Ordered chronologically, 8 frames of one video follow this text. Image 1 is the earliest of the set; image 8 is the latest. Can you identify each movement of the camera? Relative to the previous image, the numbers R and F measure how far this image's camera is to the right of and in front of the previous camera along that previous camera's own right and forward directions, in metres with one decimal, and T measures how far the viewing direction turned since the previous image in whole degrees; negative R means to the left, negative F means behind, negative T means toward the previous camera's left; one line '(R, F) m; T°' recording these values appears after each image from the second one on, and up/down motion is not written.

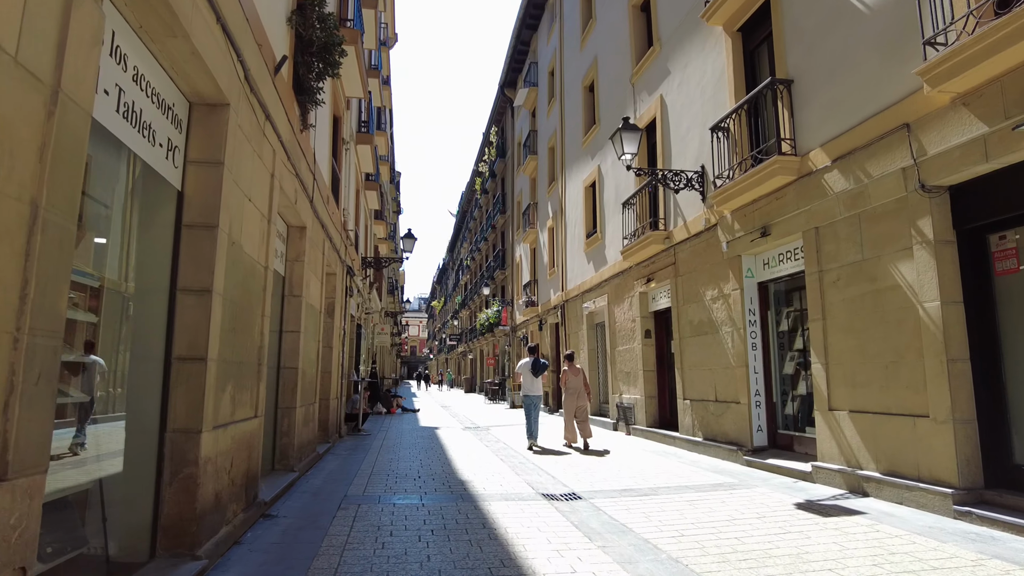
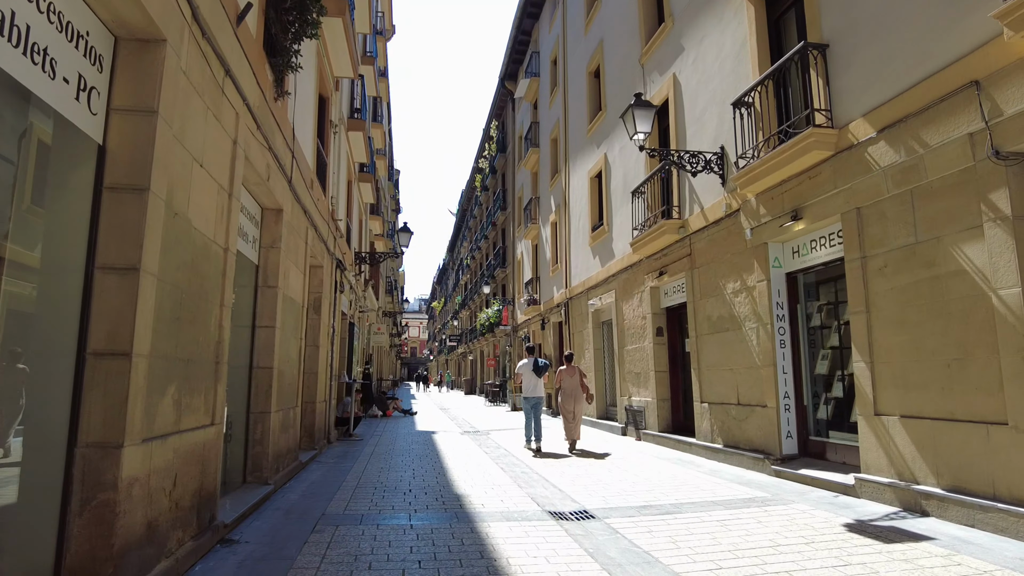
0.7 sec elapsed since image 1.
(0.0, +0.8) m; 0°
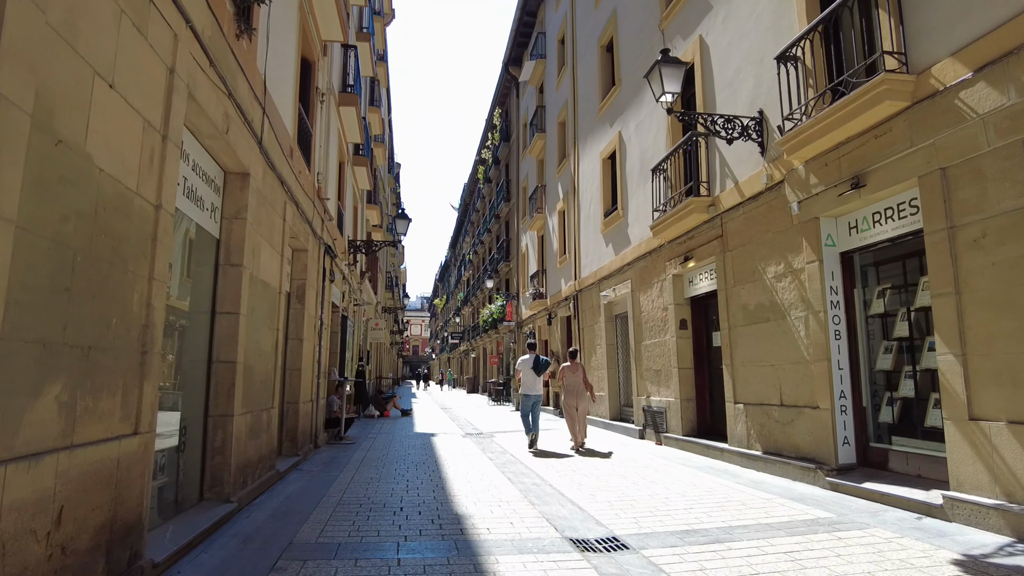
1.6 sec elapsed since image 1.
(-0.1, +1.0) m; 0°
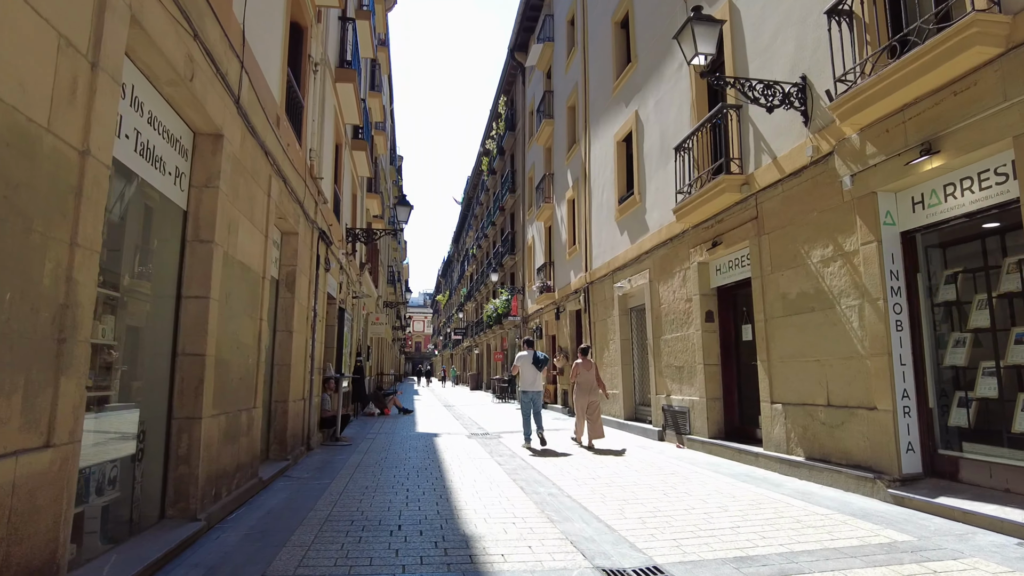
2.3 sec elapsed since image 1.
(-0.1, +0.8) m; 0°
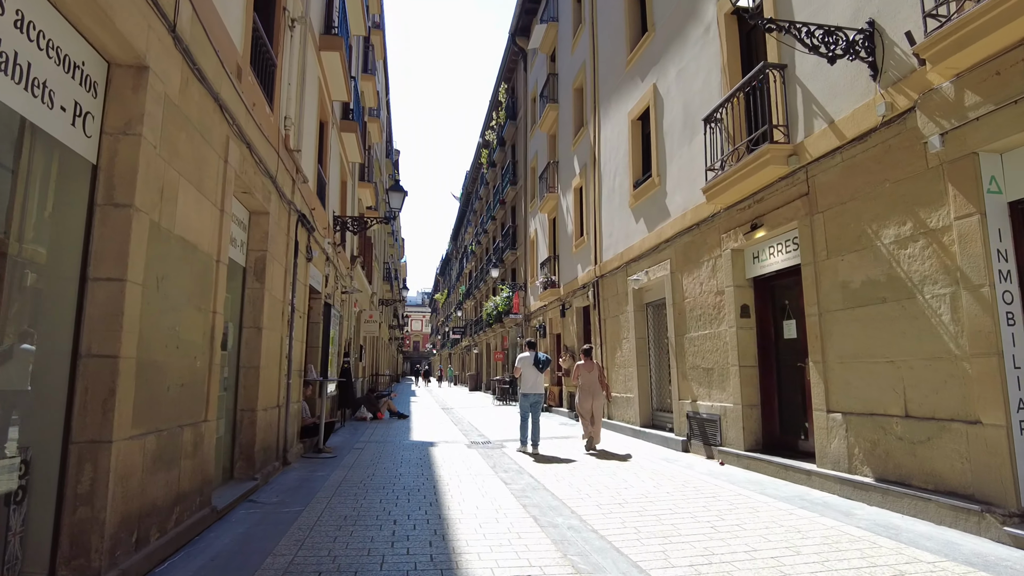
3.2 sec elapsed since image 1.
(-0.1, +1.1) m; 0°
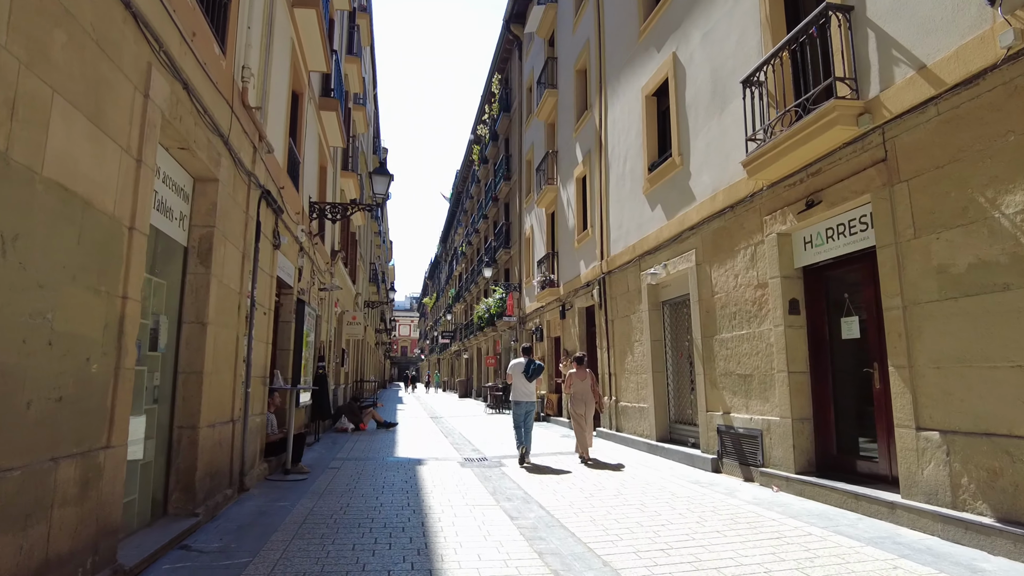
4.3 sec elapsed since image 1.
(-0.2, +1.3) m; +1°
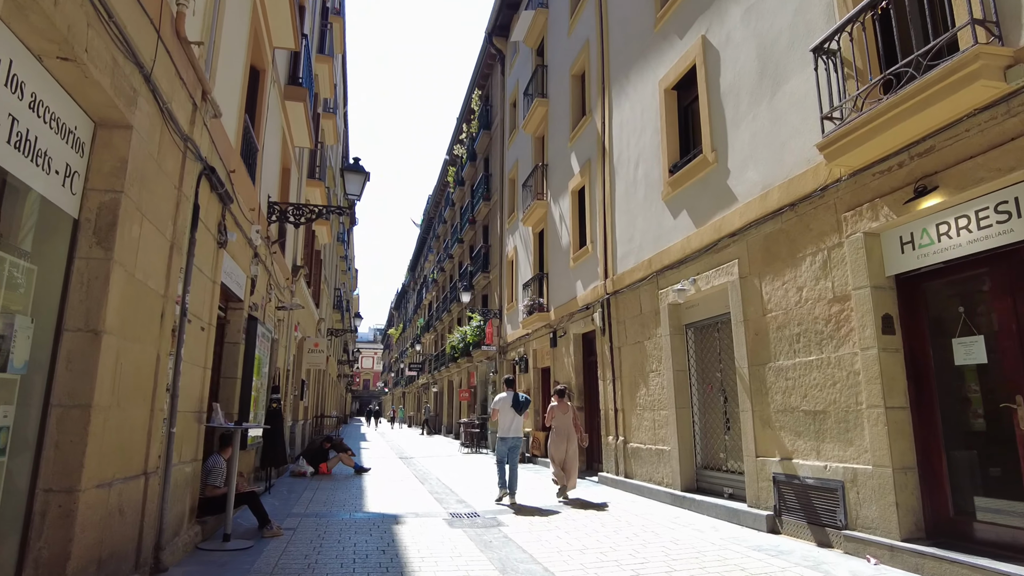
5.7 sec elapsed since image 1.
(-0.4, +1.5) m; +3°
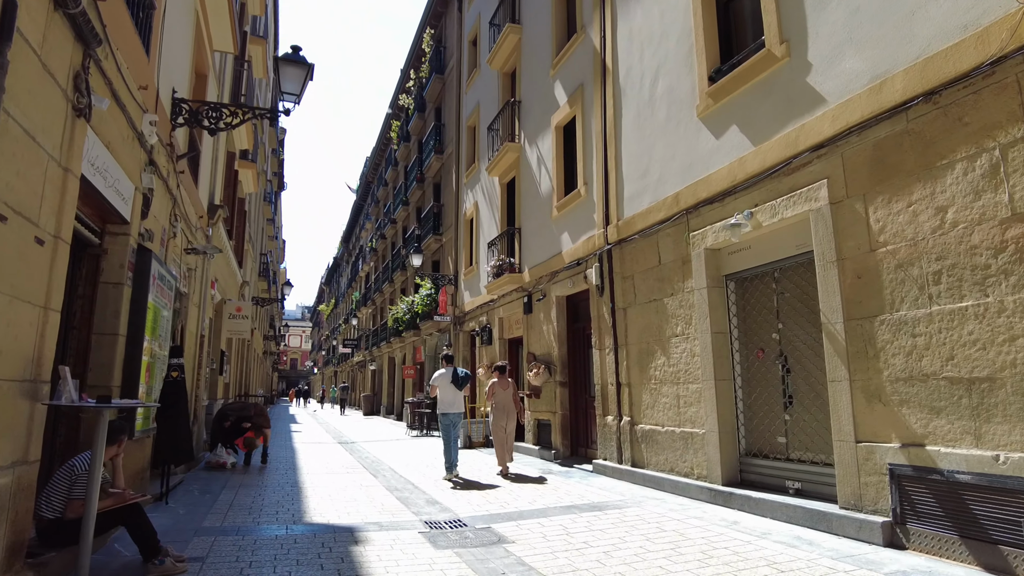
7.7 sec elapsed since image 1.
(-0.6, +2.0) m; +6°
